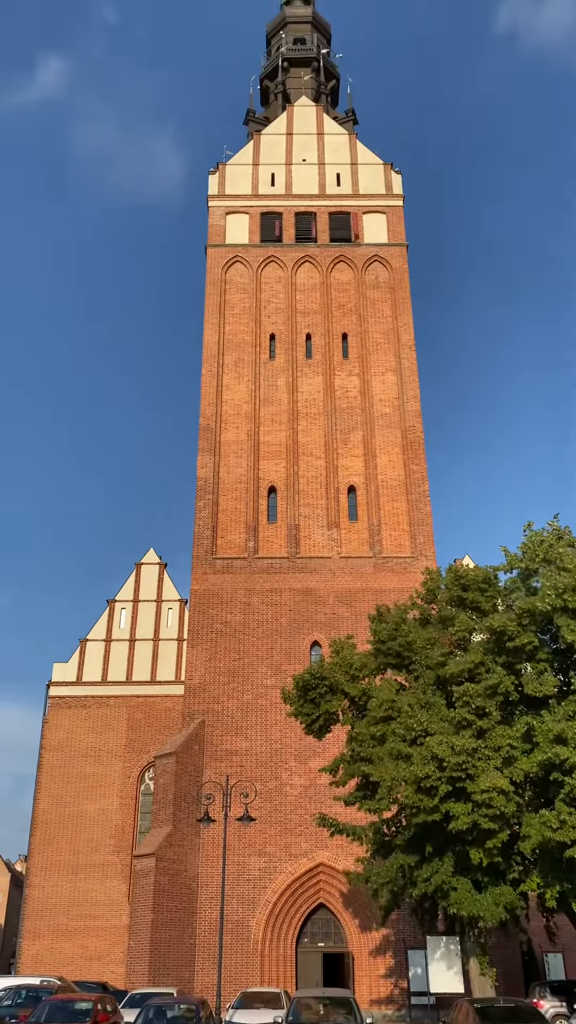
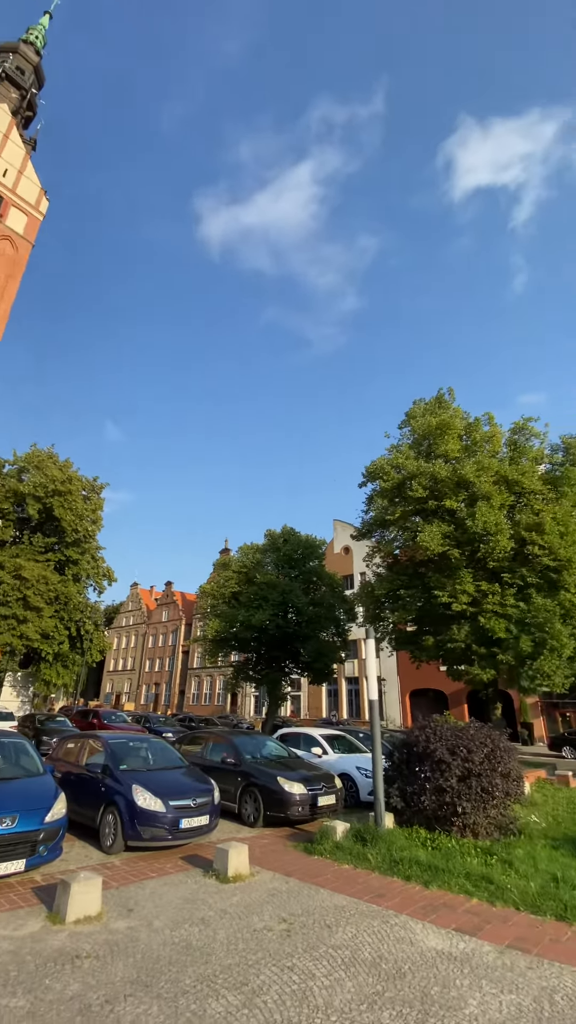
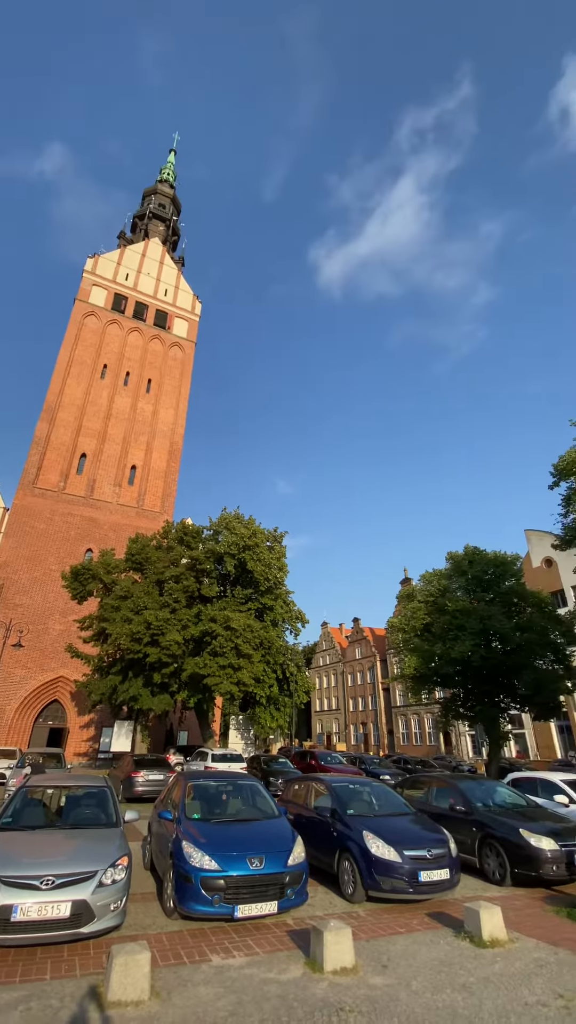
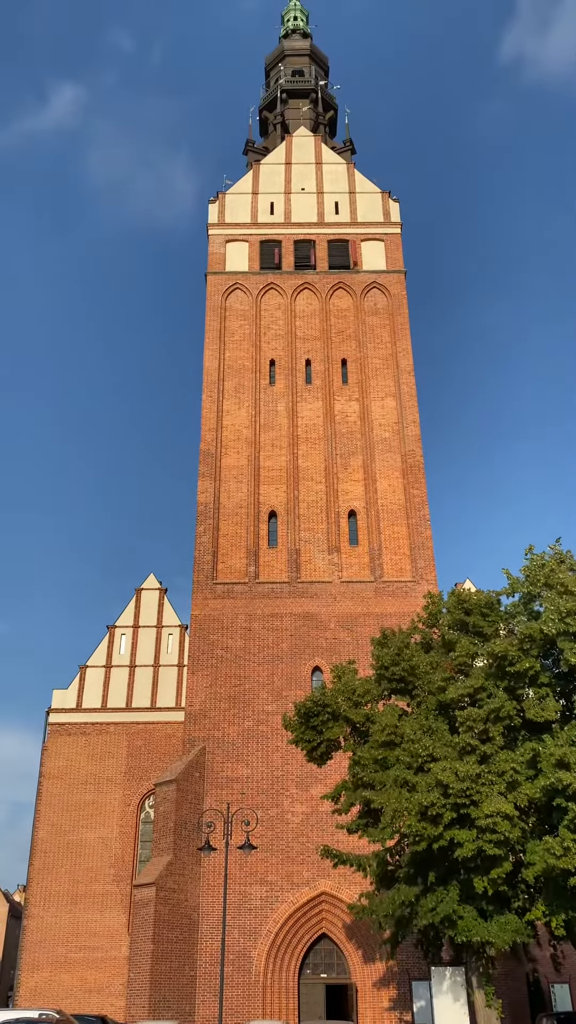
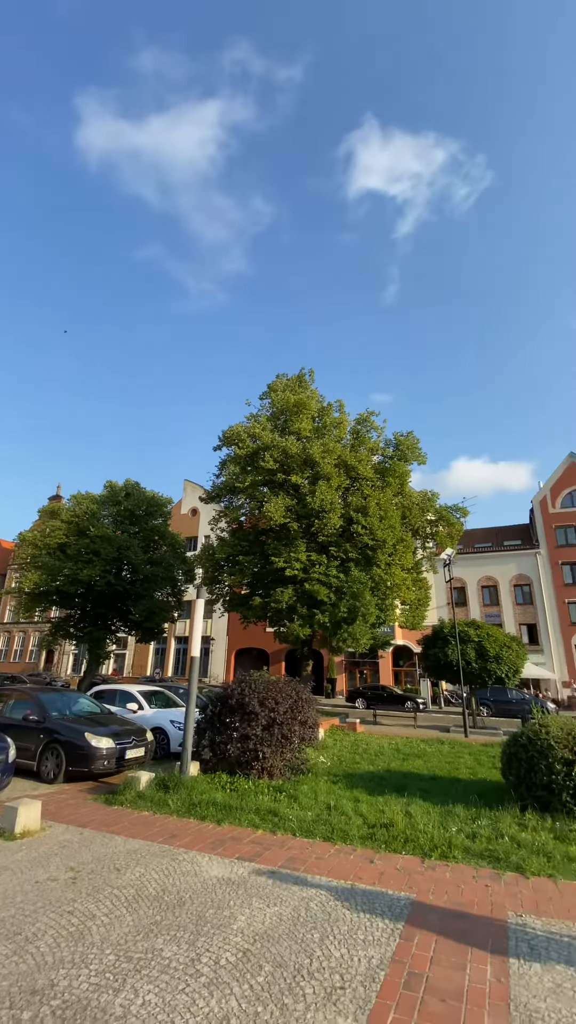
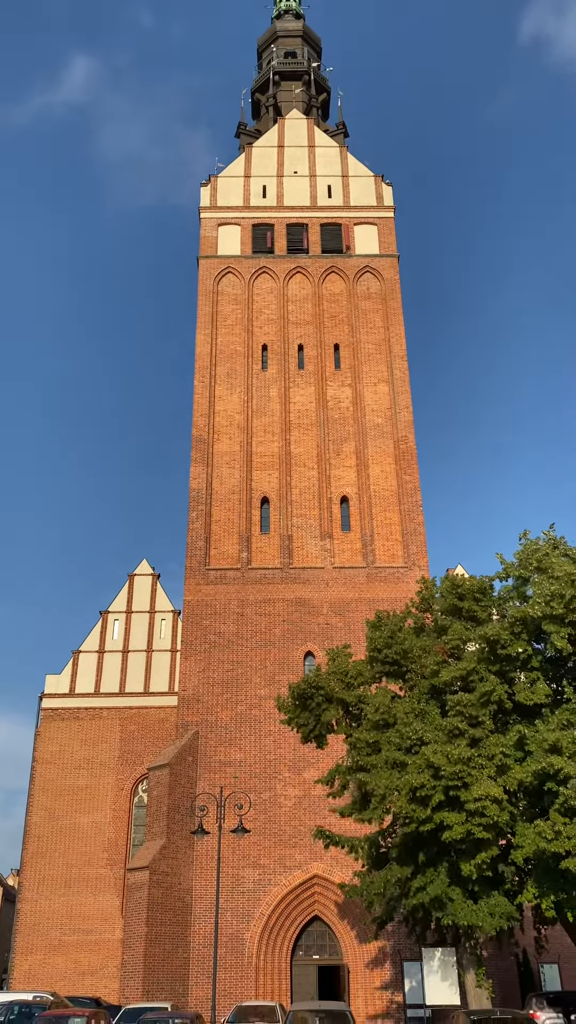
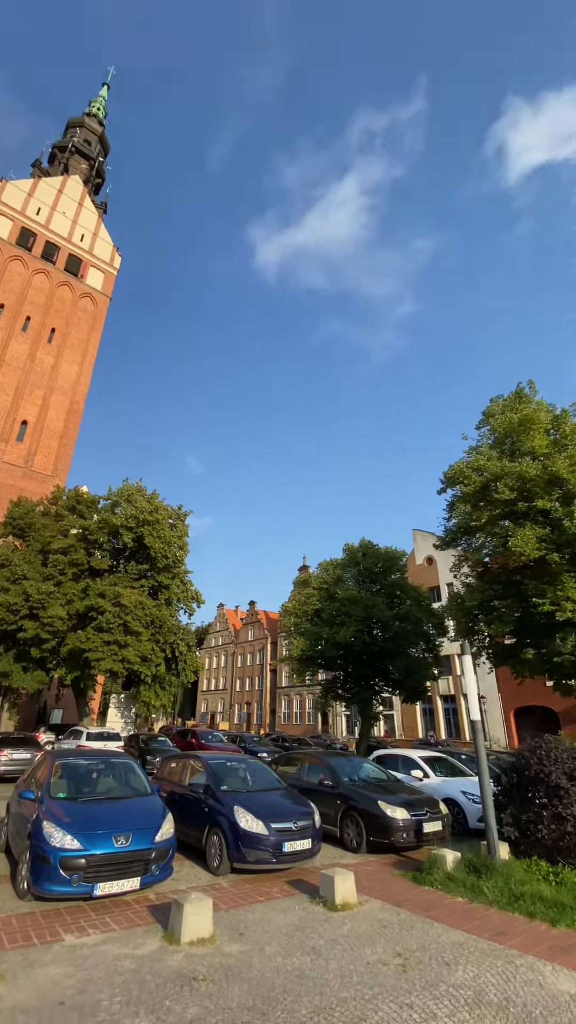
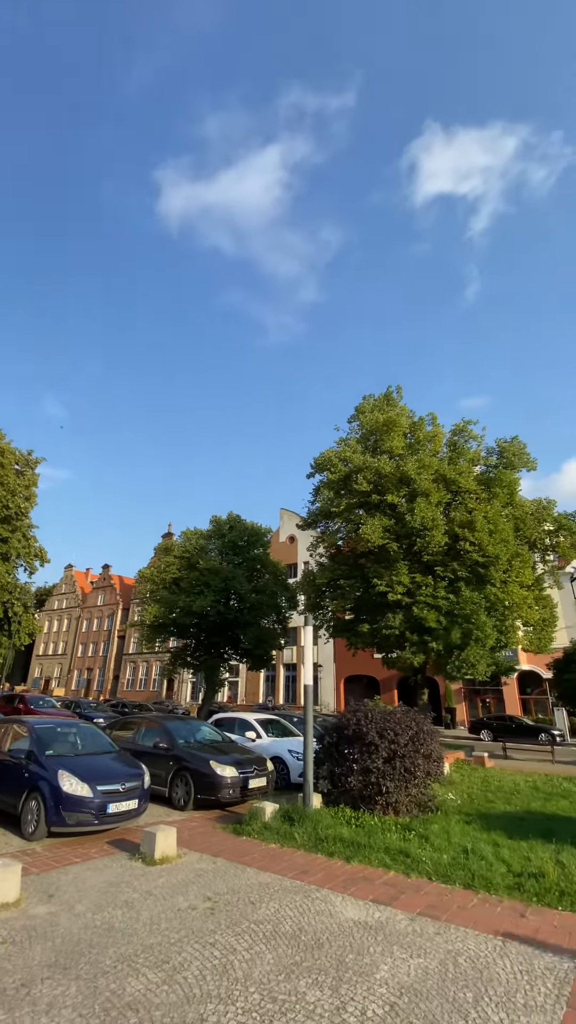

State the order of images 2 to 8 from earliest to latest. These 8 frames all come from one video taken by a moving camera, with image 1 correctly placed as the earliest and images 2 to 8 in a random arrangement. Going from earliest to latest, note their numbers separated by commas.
4, 6, 3, 7, 2, 8, 5
